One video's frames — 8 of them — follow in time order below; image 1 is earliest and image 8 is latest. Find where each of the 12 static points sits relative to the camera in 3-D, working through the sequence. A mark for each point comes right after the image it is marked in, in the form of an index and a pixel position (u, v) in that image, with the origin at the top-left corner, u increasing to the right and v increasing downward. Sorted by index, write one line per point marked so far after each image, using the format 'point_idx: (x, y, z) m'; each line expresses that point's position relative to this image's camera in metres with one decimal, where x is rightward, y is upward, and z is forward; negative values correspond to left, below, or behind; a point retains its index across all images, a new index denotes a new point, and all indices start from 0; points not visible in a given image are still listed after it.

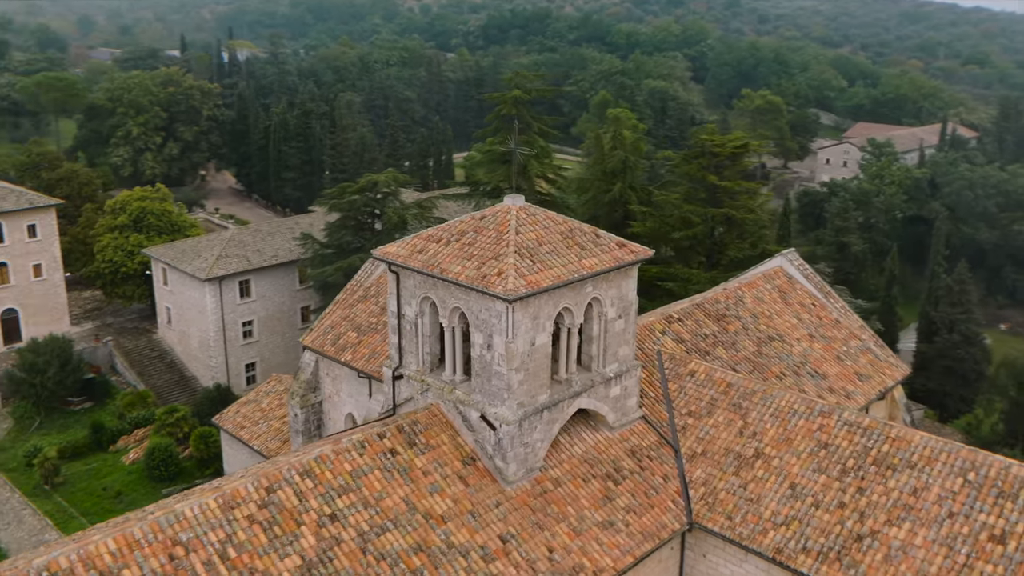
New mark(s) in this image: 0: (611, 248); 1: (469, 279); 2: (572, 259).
0: (+1.6, +0.7, +14.8) m
1: (-0.8, +0.1, +13.4) m
2: (+0.9, +0.4, +14.1) m
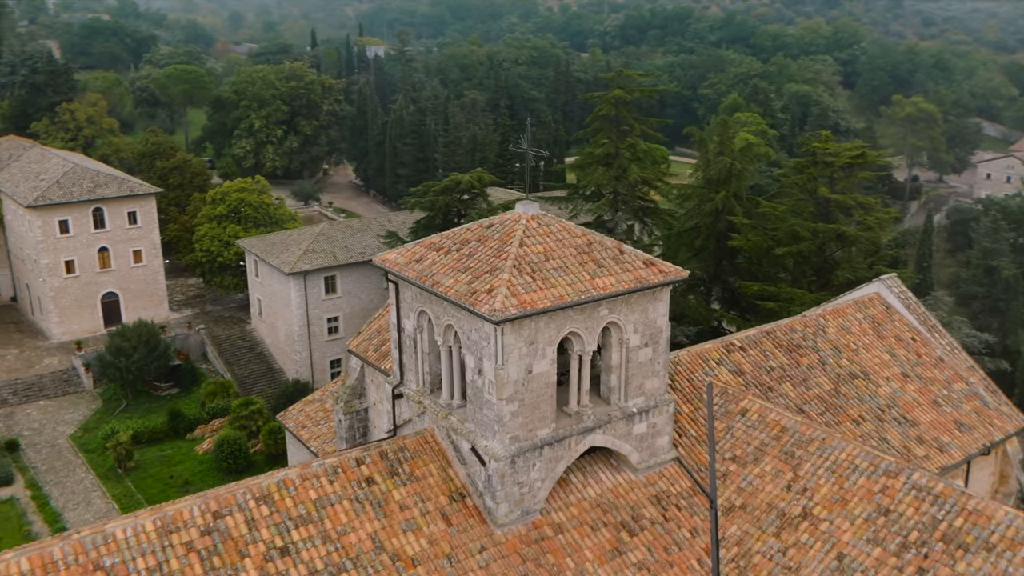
0: (+1.9, +0.3, +13.1) m
1: (-0.7, -0.1, +12.1) m
2: (+1.0, +0.1, +12.5) m
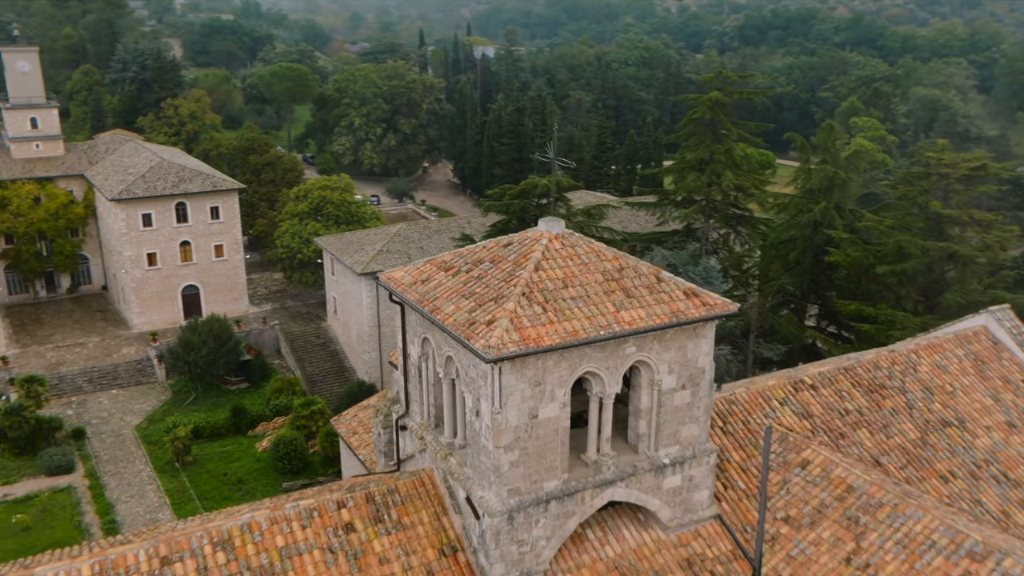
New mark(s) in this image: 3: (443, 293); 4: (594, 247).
0: (+2.1, -0.1, +11.3) m
1: (-0.7, -0.4, +10.6) m
2: (+1.2, -0.3, +10.8) m
3: (-0.9, 0.0, +11.4) m
4: (+1.1, +0.6, +11.7) m
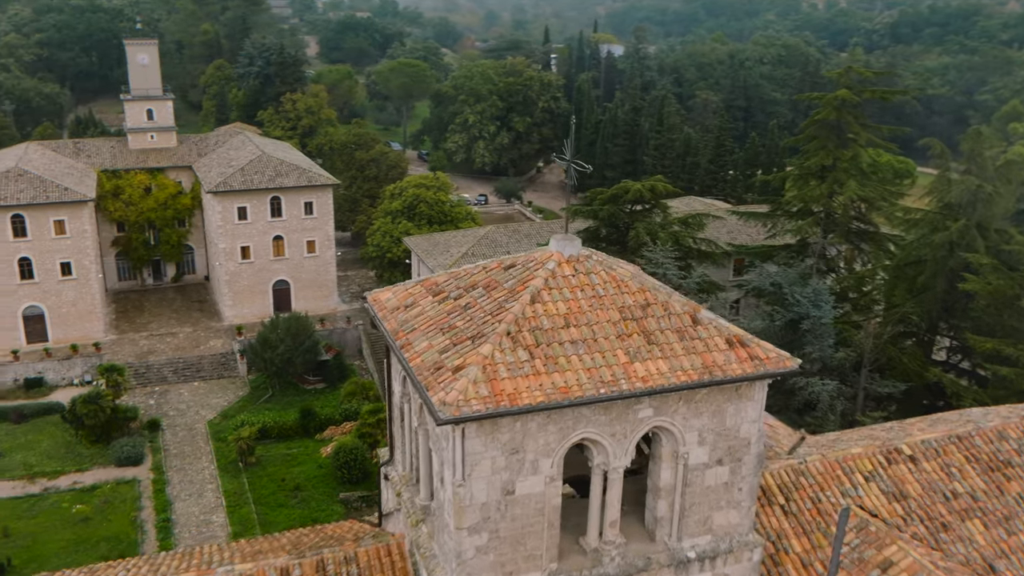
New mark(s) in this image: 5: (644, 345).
0: (+2.0, -0.6, +8.9) m
1: (-0.8, -0.7, +8.6) m
2: (+1.0, -0.7, +8.5) m
3: (-0.9, -0.4, +9.4) m
4: (+1.1, +0.2, +9.4) m
5: (+1.3, -0.6, +8.7) m
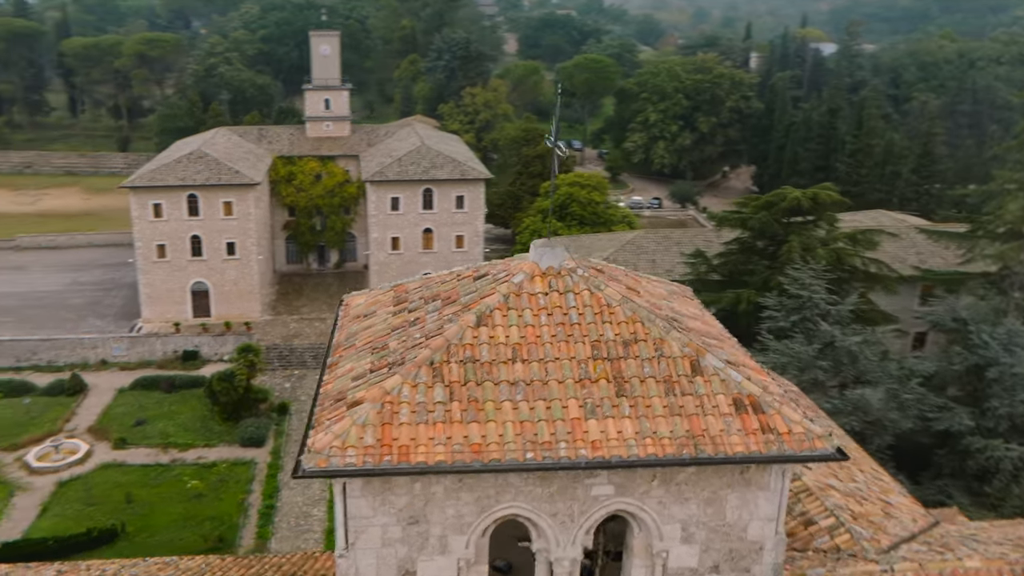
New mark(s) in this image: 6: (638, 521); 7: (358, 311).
0: (+1.4, -0.8, +6.4) m
1: (-1.4, -0.8, +6.7) m
2: (+0.4, -0.9, +6.3) m
3: (-1.3, -0.4, +7.5) m
4: (+0.8, 0.0, +7.1) m
5: (+0.7, -0.8, +6.4) m
6: (+1.0, -1.7, +6.5) m
7: (-1.5, -0.2, +8.3) m
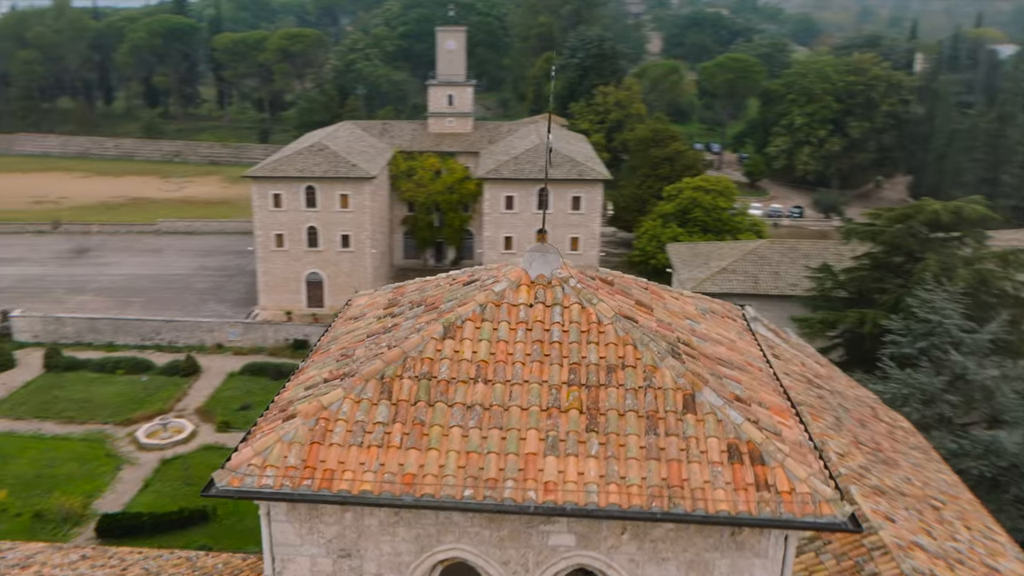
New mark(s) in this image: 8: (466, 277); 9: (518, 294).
0: (+1.1, -1.0, +5.3) m
1: (-1.6, -0.8, +6.1) m
2: (0.0, -1.0, +5.3) m
3: (-1.4, -0.4, +6.9) m
4: (+0.6, -0.1, +6.1) m
5: (+0.4, -0.9, +5.4) m
6: (+0.6, -1.8, +5.5) m
7: (-1.4, -0.2, +7.7) m
8: (-0.4, +0.1, +7.1) m
9: (0.0, -0.1, +6.2) m
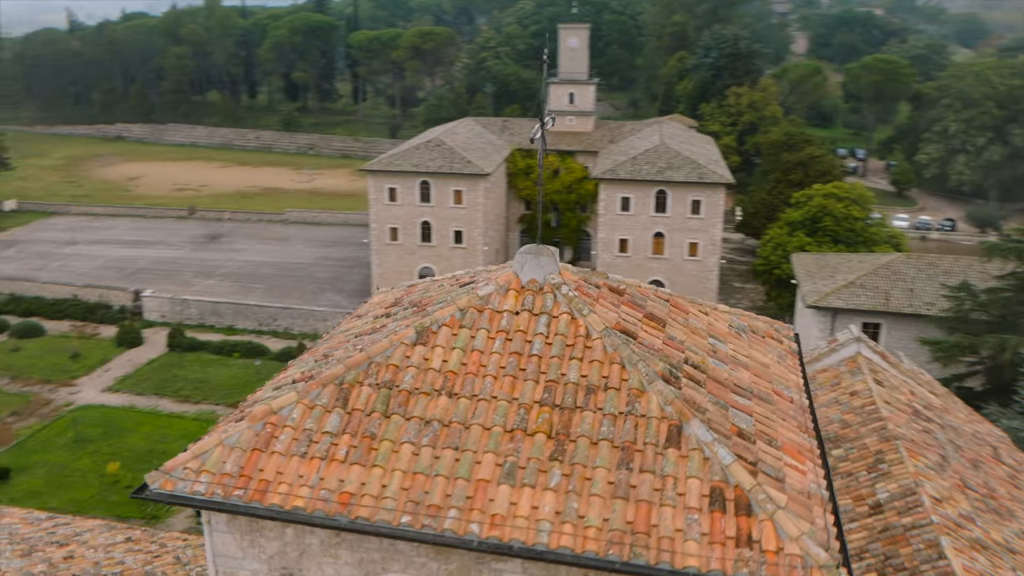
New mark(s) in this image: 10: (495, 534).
0: (+0.8, -1.0, +4.6) m
1: (-1.7, -0.7, +5.8) m
2: (-0.2, -1.0, +4.8) m
3: (-1.3, -0.4, +6.5) m
4: (+0.5, -0.2, +5.4) m
5: (+0.1, -0.9, +4.8) m
6: (+0.3, -1.8, +4.8) m
7: (-1.2, -0.2, +7.3) m
8: (-0.3, +0.1, +6.5) m
9: (0.0, -0.1, +5.6) m
10: (-0.1, -1.2, +4.5) m
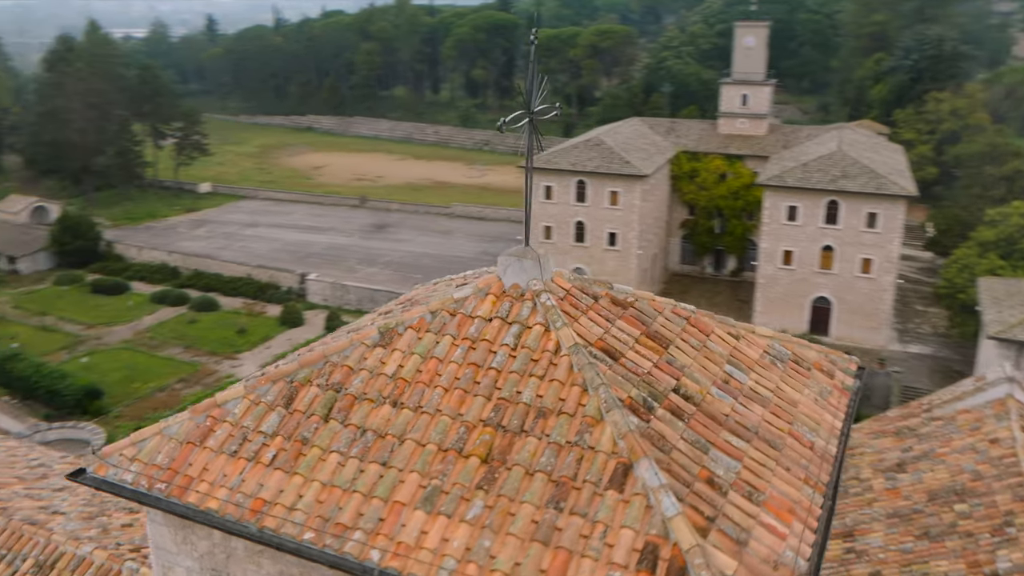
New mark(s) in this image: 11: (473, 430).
0: (+0.4, -1.1, +3.9) m
1: (-1.8, -0.7, +5.6) m
2: (-0.6, -1.0, +4.3) m
3: (-1.3, -0.4, +6.2) m
4: (+0.3, -0.2, +4.8) m
5: (-0.2, -1.0, +4.2) m
6: (-0.1, -1.9, +4.2) m
7: (-1.0, -0.2, +7.0) m
8: (-0.2, 0.0, +6.0) m
9: (-0.2, -0.1, +5.1) m
10: (-0.5, -1.2, +4.0) m
11: (-0.2, -0.7, +4.5) m
